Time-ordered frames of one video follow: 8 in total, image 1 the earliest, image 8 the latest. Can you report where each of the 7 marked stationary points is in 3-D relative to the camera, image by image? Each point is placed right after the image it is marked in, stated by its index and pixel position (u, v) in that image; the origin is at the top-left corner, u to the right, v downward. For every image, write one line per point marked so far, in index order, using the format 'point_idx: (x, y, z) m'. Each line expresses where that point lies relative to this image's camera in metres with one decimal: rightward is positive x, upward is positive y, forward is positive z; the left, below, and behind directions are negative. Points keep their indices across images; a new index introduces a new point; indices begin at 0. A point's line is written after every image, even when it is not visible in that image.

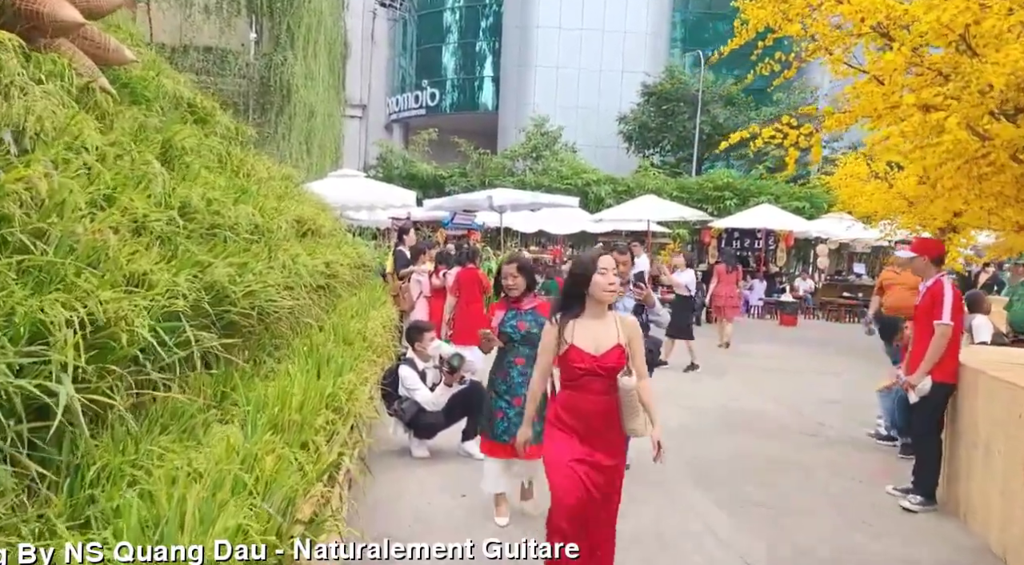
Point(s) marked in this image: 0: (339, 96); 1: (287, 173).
0: (-3.6, +3.9, +18.3) m
1: (-2.6, +1.2, +10.0) m
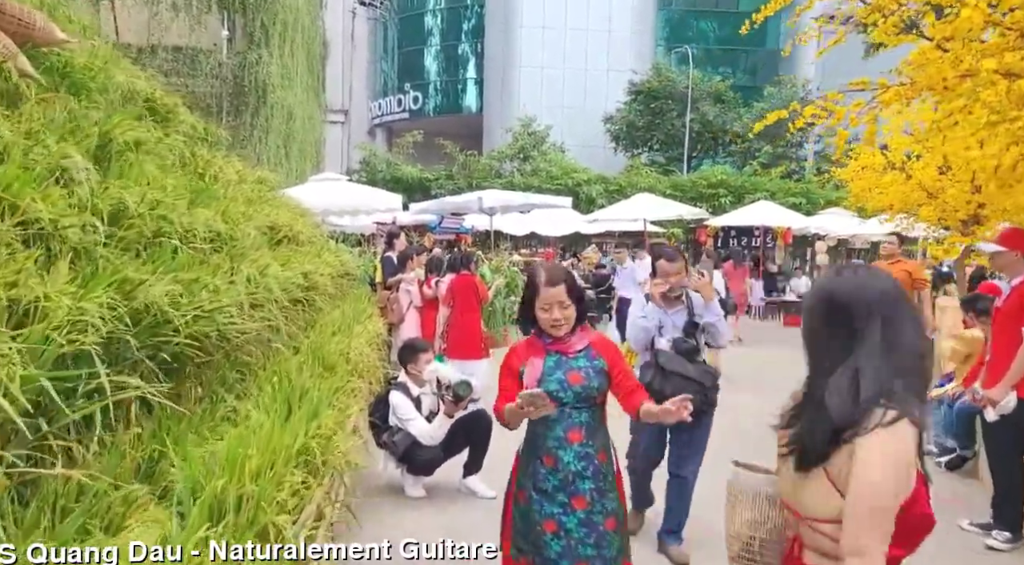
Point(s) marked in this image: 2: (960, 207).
0: (-3.9, +3.7, +17.5) m
1: (-2.6, +1.1, +9.1) m
2: (+5.5, +0.9, +10.9) m
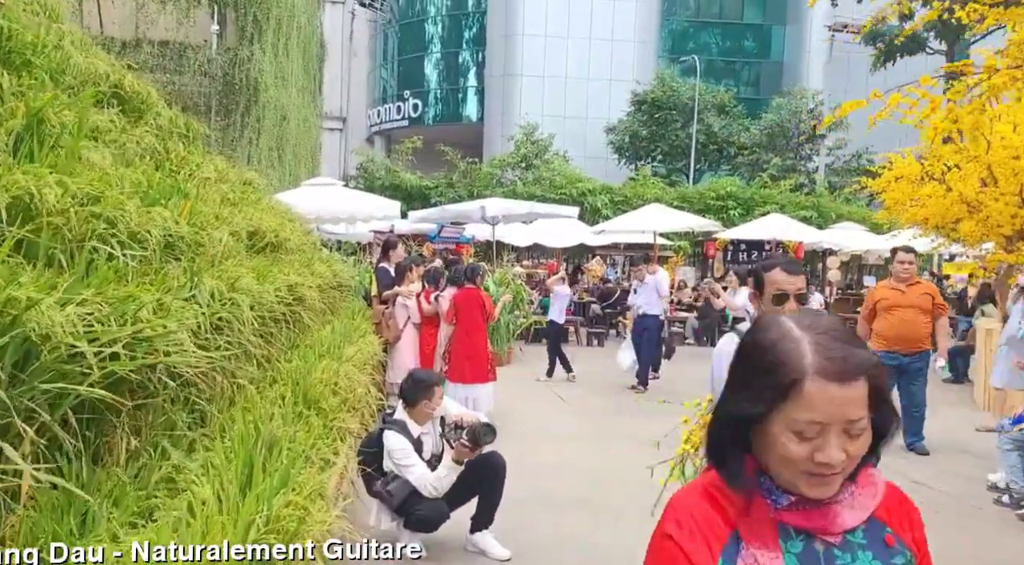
0: (-3.8, +3.5, +16.7) m
1: (-2.5, +1.0, +8.3) m
2: (+5.6, +0.7, +10.1) m
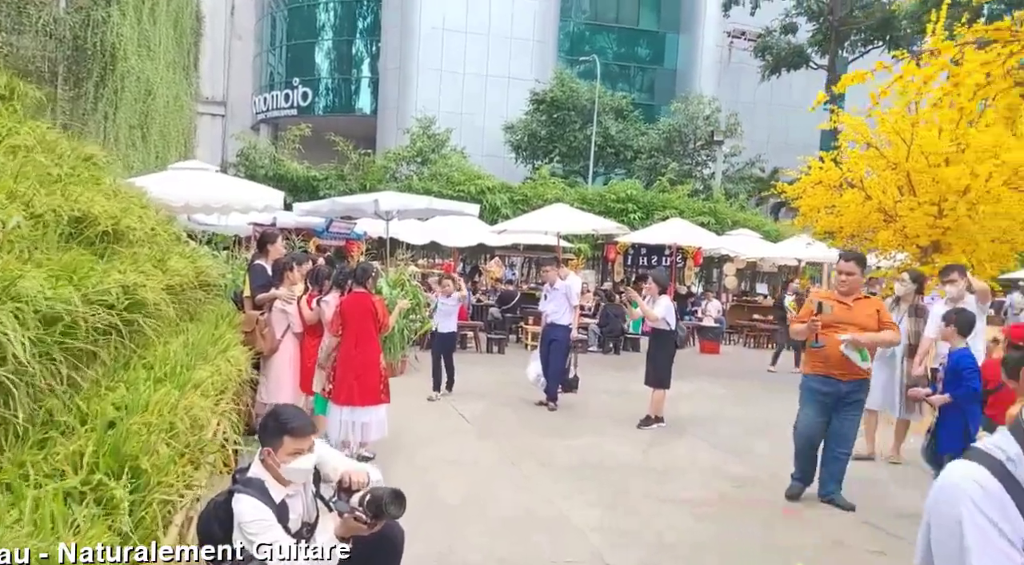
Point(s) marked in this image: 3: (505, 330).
0: (-5.6, +3.6, +15.0) m
1: (-3.3, +1.0, +6.9) m
2: (+4.5, +0.6, +9.7) m
3: (-0.1, -0.9, +15.2) m
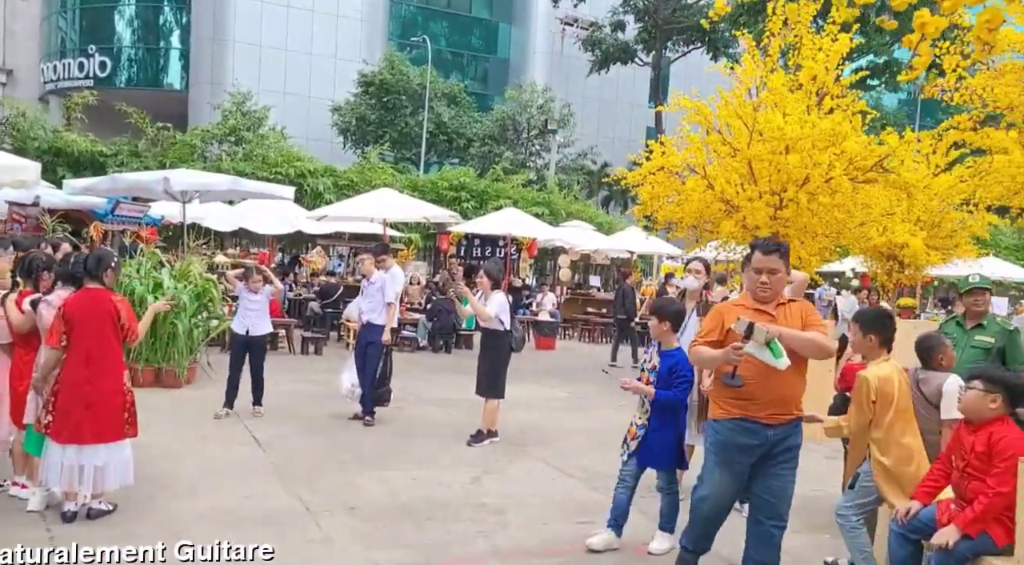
0: (-8.3, +3.7, +12.3) m
1: (-4.5, +1.1, +4.8) m
2: (+2.6, +0.6, +9.0) m
3: (-2.9, -0.7, +13.5) m
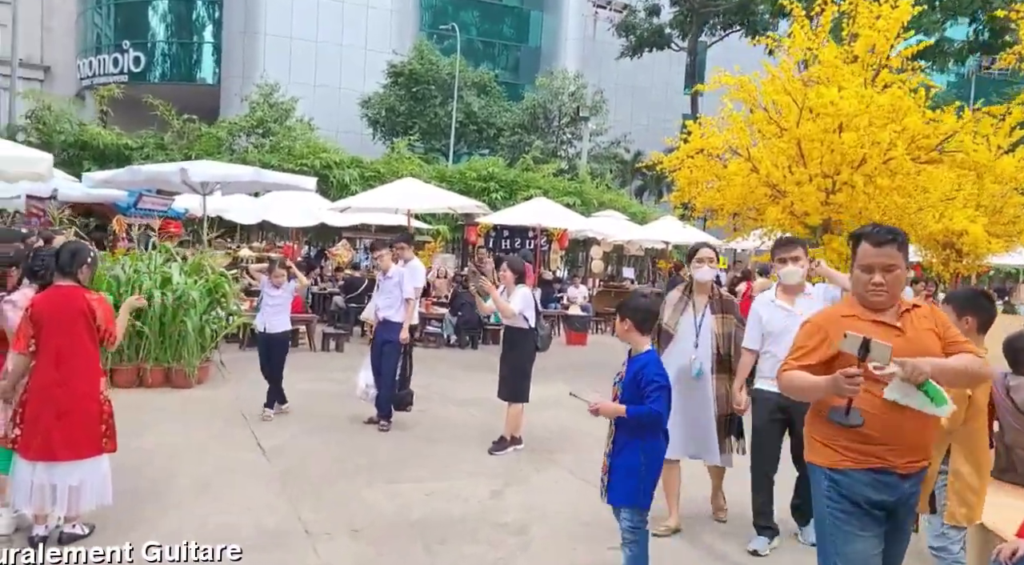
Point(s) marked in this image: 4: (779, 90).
0: (-7.9, +3.7, +12.0) m
1: (-4.5, +1.1, +4.4) m
2: (+2.8, +0.7, +8.3) m
3: (-2.5, -0.6, +13.1) m
4: (+2.7, +1.9, +8.8) m
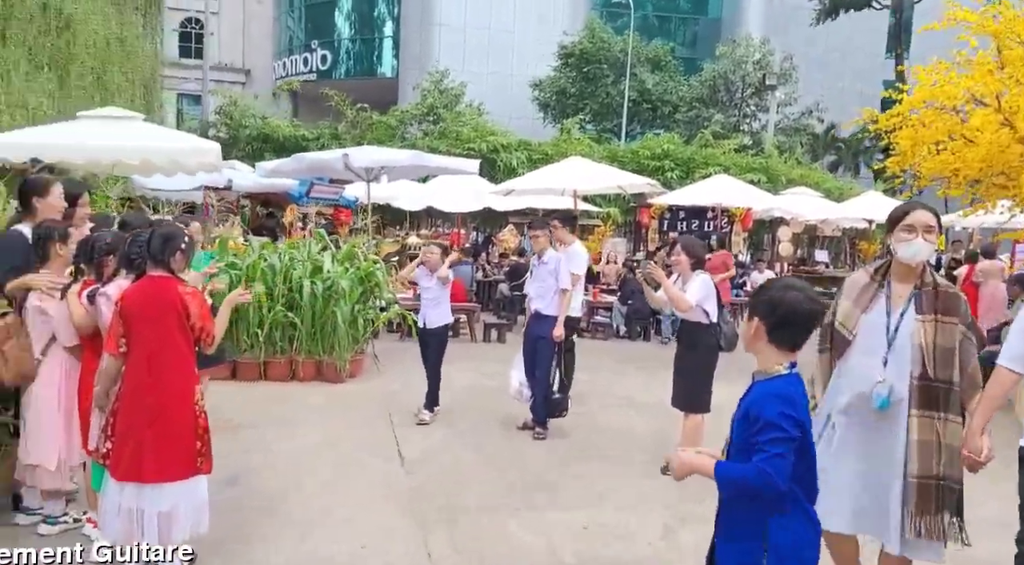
0: (-5.6, +3.9, +12.4) m
1: (-3.7, +1.1, +4.2) m
2: (+4.3, +0.8, +6.6) m
3: (0.0, -0.4, +12.4) m
4: (+4.2, +2.1, +7.1) m
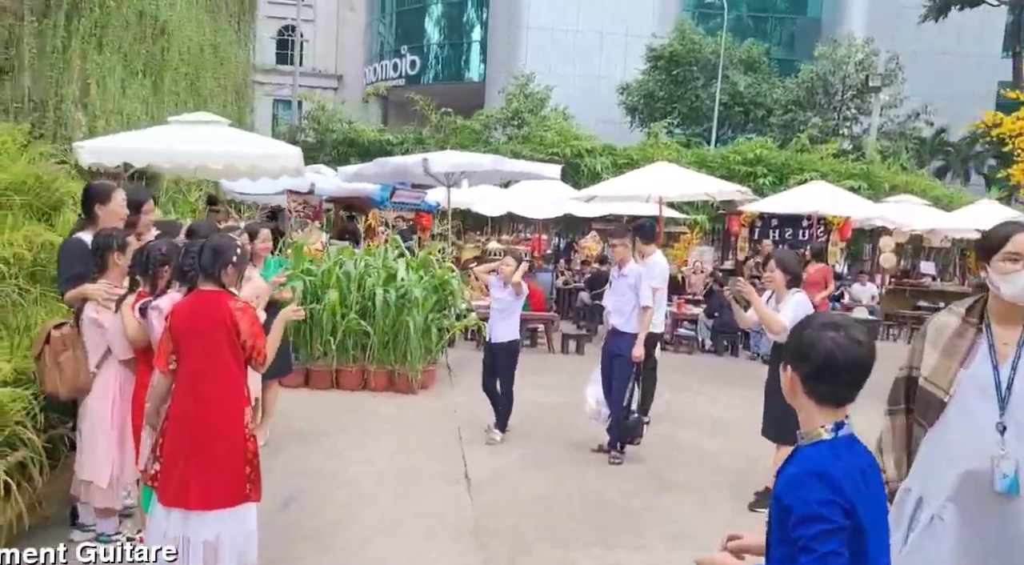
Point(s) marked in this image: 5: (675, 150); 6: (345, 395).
0: (-4.3, +3.9, +12.6) m
1: (-3.3, +1.1, +4.3) m
2: (+4.8, +0.7, +5.9) m
3: (+1.1, -0.6, +12.0) m
4: (+4.8, +1.9, +6.4) m
5: (+3.8, +3.0, +20.0) m
6: (-1.5, -1.0, +7.6) m
